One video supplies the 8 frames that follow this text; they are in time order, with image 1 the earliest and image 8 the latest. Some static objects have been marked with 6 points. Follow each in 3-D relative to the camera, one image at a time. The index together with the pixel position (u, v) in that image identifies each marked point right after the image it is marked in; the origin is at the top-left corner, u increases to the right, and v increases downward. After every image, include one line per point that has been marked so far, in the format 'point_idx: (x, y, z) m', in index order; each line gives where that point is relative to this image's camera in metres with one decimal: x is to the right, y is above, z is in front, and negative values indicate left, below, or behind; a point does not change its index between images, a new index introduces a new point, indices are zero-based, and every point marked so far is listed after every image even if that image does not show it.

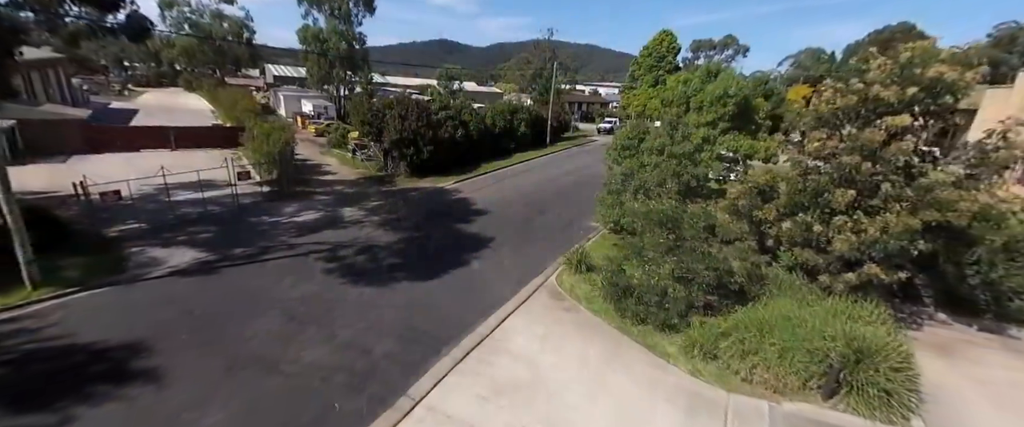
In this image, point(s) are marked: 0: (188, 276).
0: (-6.2, -1.2, +7.5) m
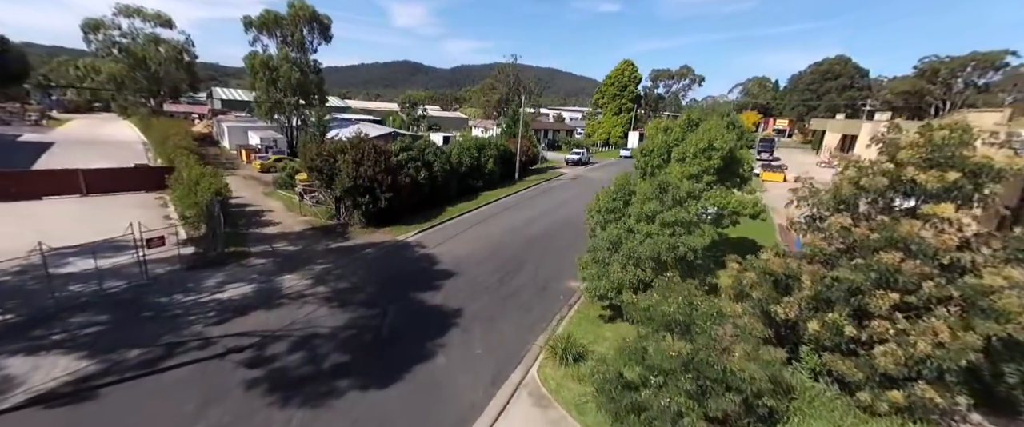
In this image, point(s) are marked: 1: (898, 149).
0: (-6.6, -2.7, +5.6) m
1: (+5.0, +0.8, +5.1) m
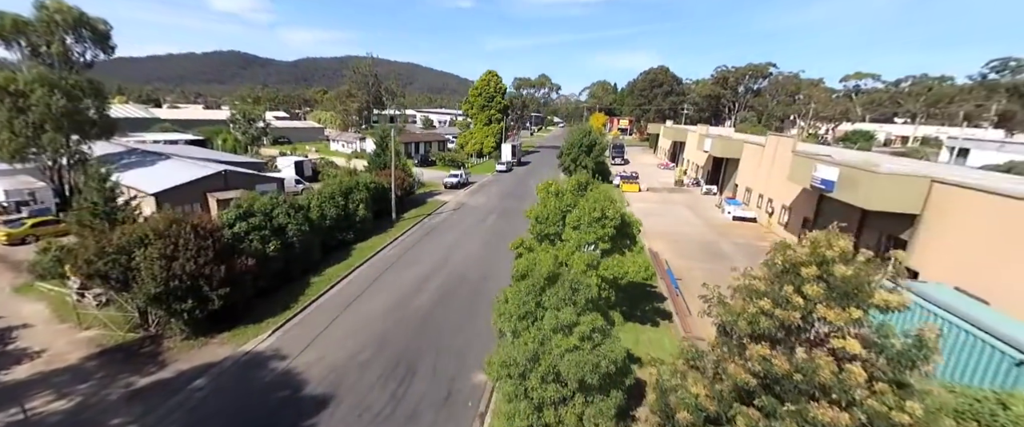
0: (-7.0, -5.5, +2.1) m
1: (+3.8, -0.9, +5.1) m
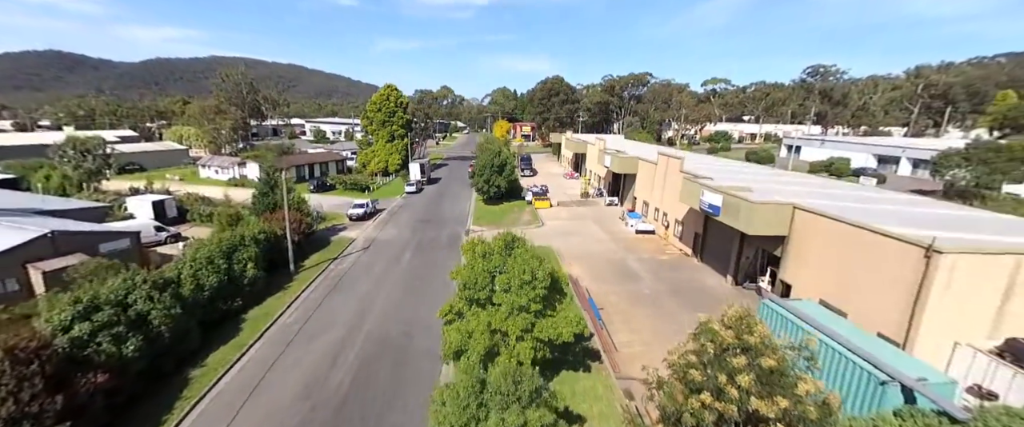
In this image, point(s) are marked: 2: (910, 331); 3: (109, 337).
0: (-6.3, -7.6, 0.0) m
1: (+3.1, -2.2, +5.4) m
2: (+9.9, -3.0, +9.8) m
3: (-9.8, -3.0, +9.6) m
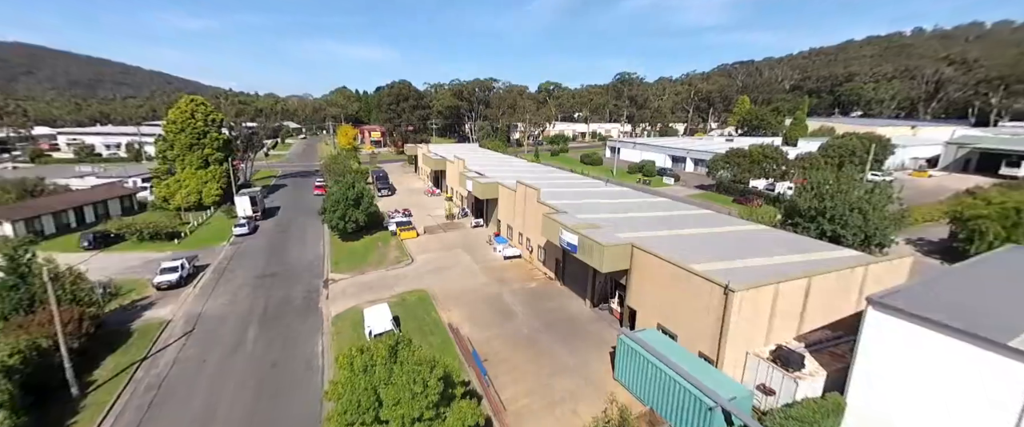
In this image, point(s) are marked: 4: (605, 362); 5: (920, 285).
0: (-4.5, -10.7, -2.0) m
1: (+1.9, -4.3, +6.2) m
2: (+6.7, -4.5, +12.7) m
3: (-11.5, -6.4, +5.6) m
4: (+3.6, -5.8, +15.2) m
5: (+11.9, -2.1, +11.4) m
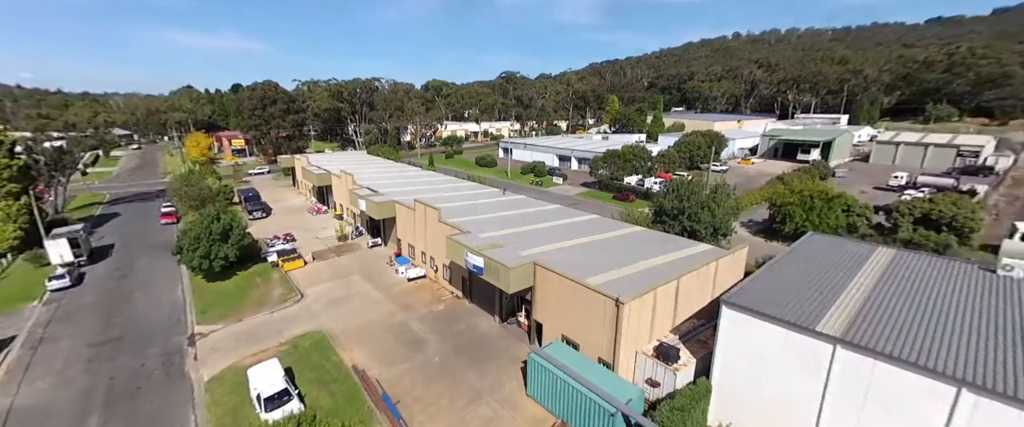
0: (-2.8, -12.3, -2.7) m
1: (+0.7, -5.4, +6.7) m
2: (+3.8, -5.2, +14.2) m
3: (-11.9, -8.6, +2.8) m
4: (+0.2, -6.7, +15.9) m
5: (+8.9, -2.4, +14.3) m
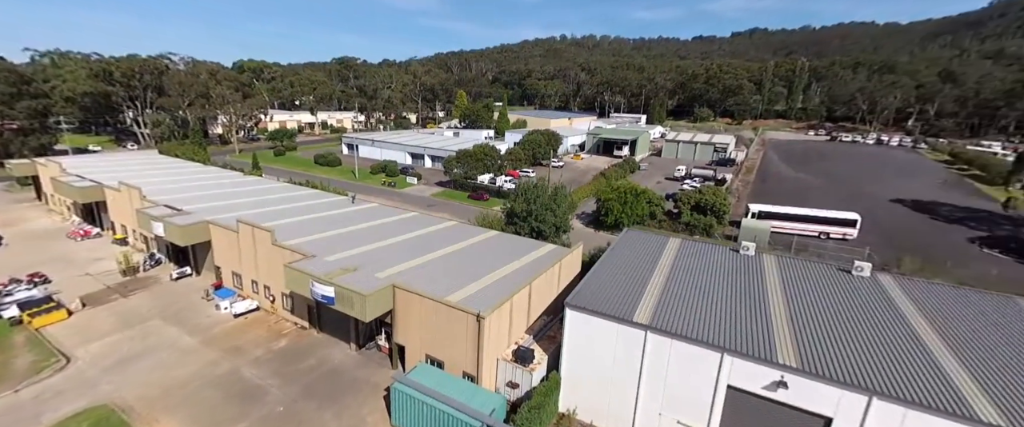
0: (-1.0, -13.5, -3.1) m
1: (-1.5, -6.4, +6.7) m
2: (-1.3, -5.8, +14.8) m
3: (-11.6, -10.4, -1.3) m
4: (-5.2, -7.6, +15.2) m
5: (+3.3, -2.8, +16.6) m
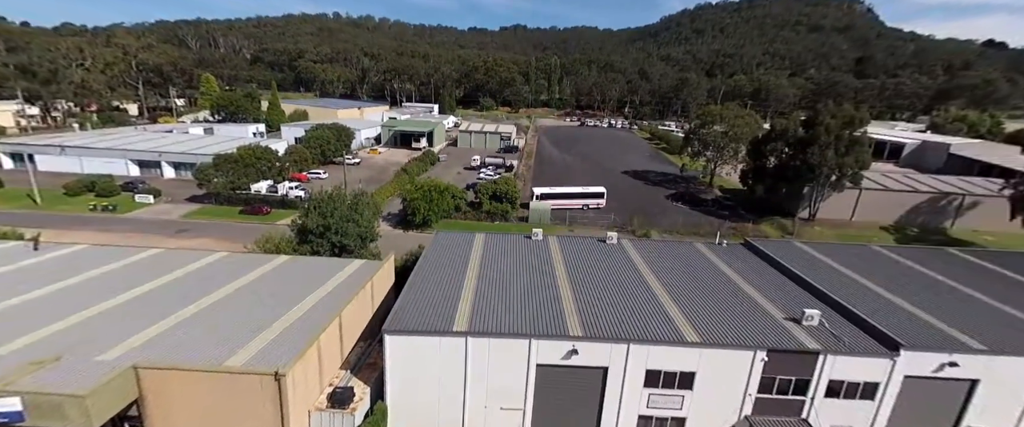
0: (+2.3, -14.6, -2.7) m
1: (-3.5, -7.6, +5.3) m
2: (-7.2, -7.0, +12.5) m
3: (-8.2, -12.8, -6.3) m
4: (-10.6, -9.2, +11.1) m
5: (-4.4, -3.4, +16.1) m
